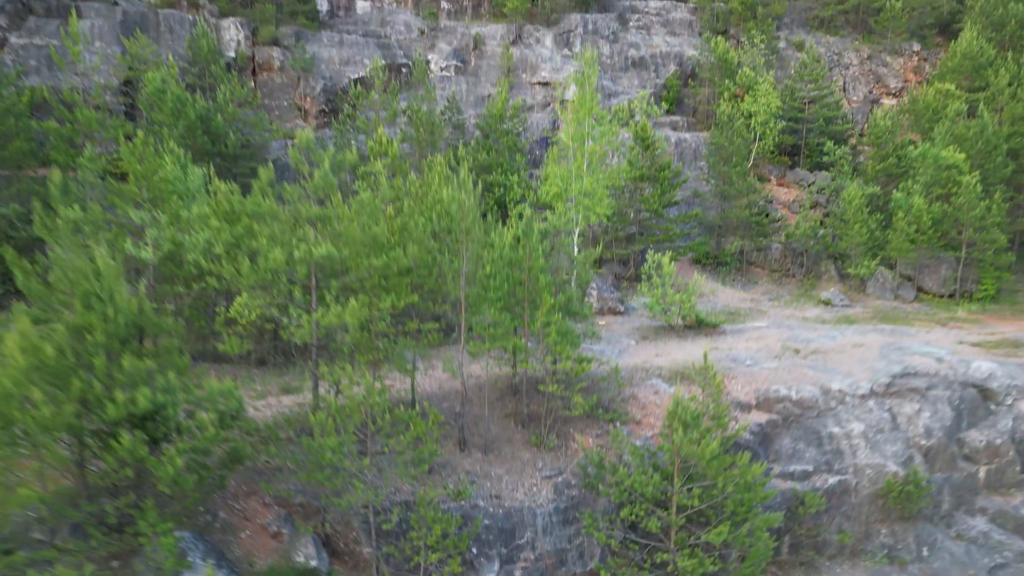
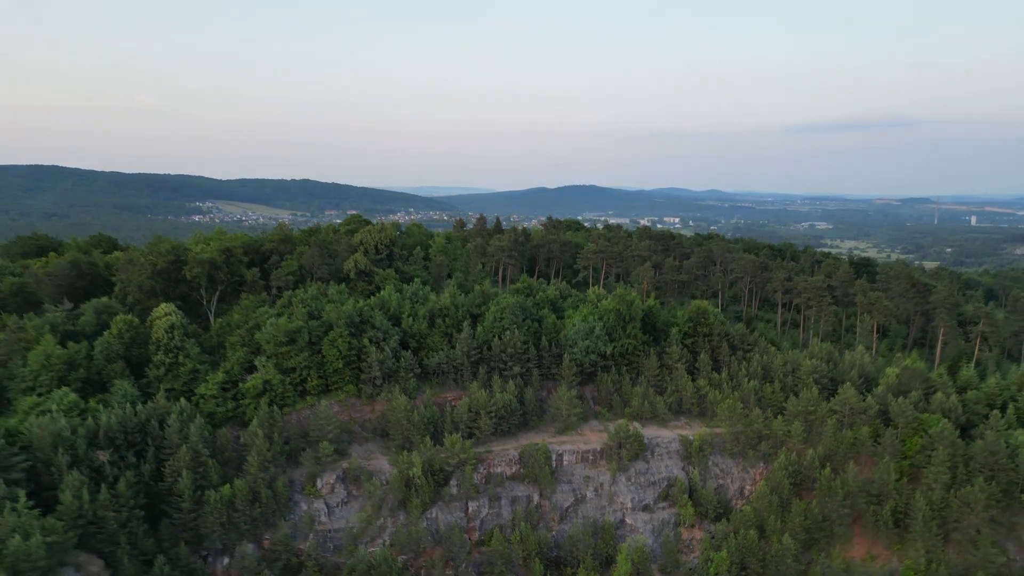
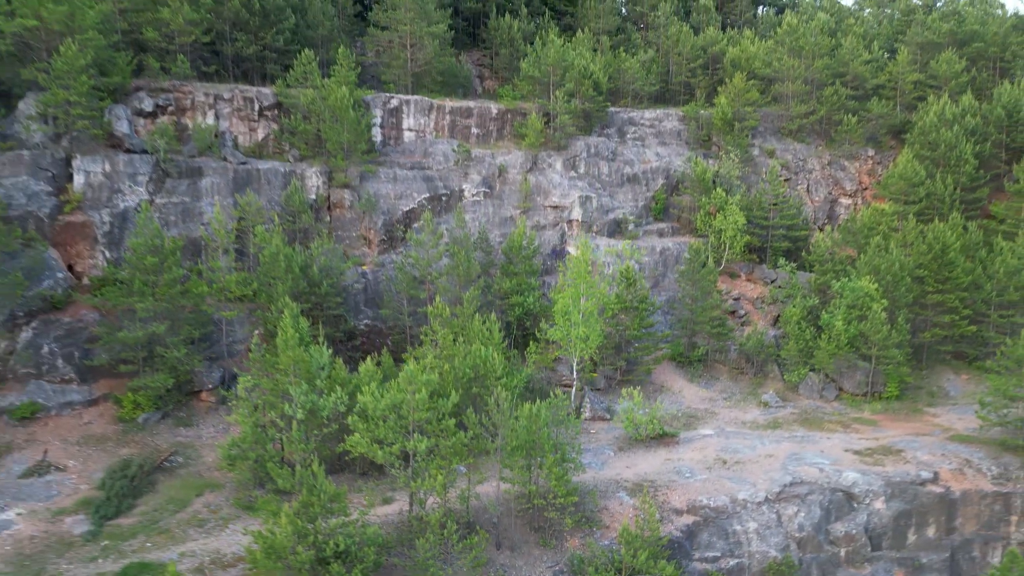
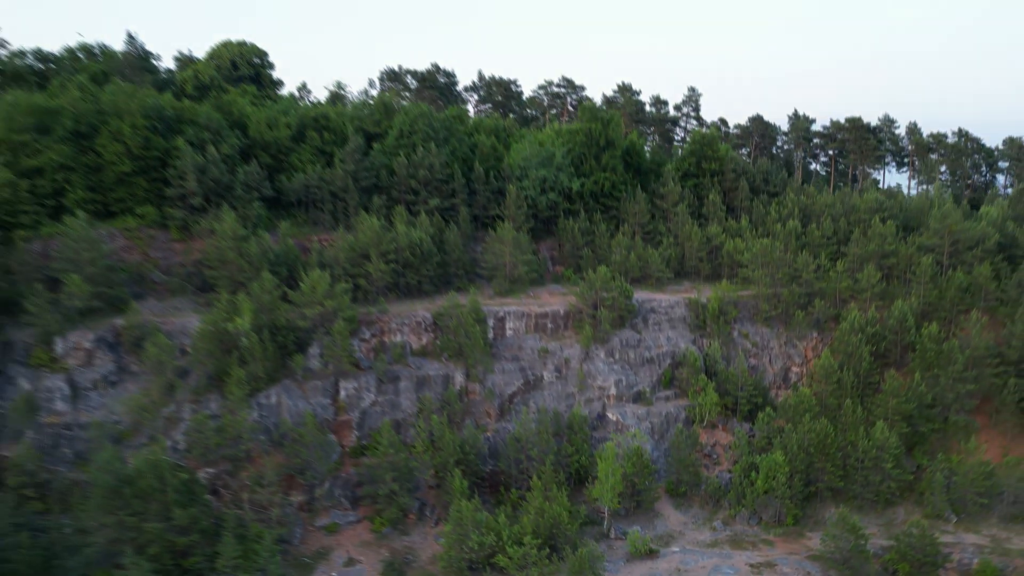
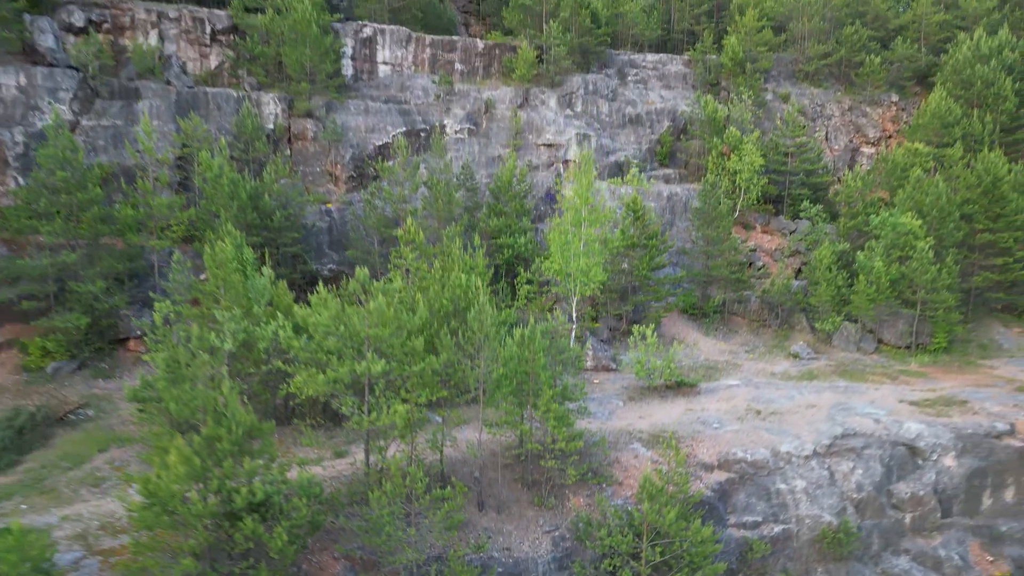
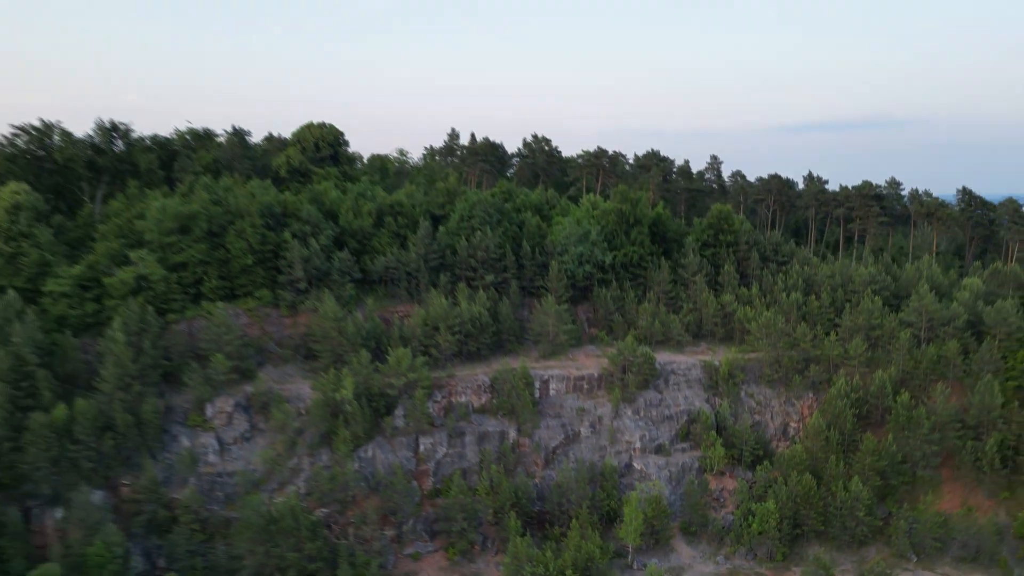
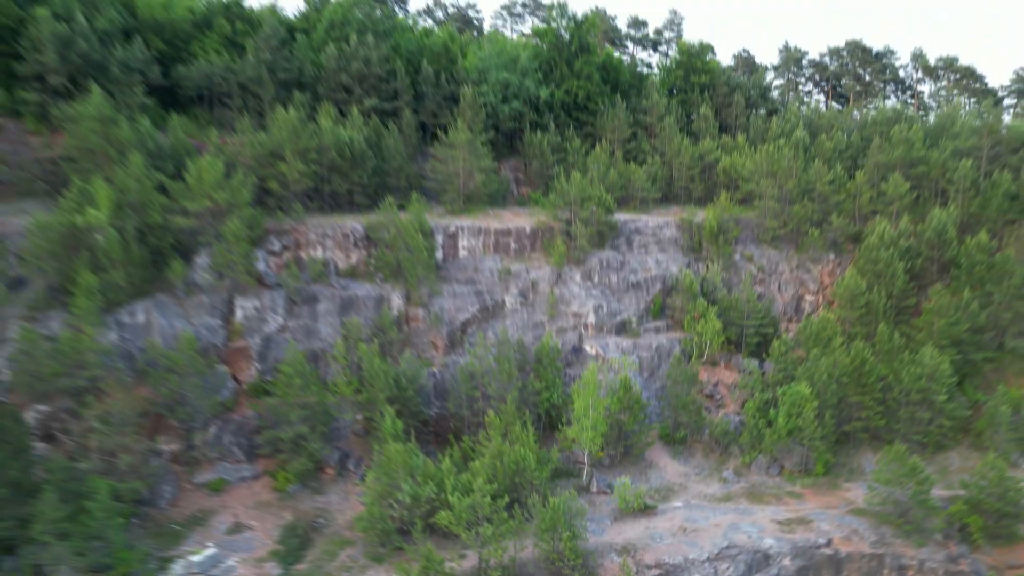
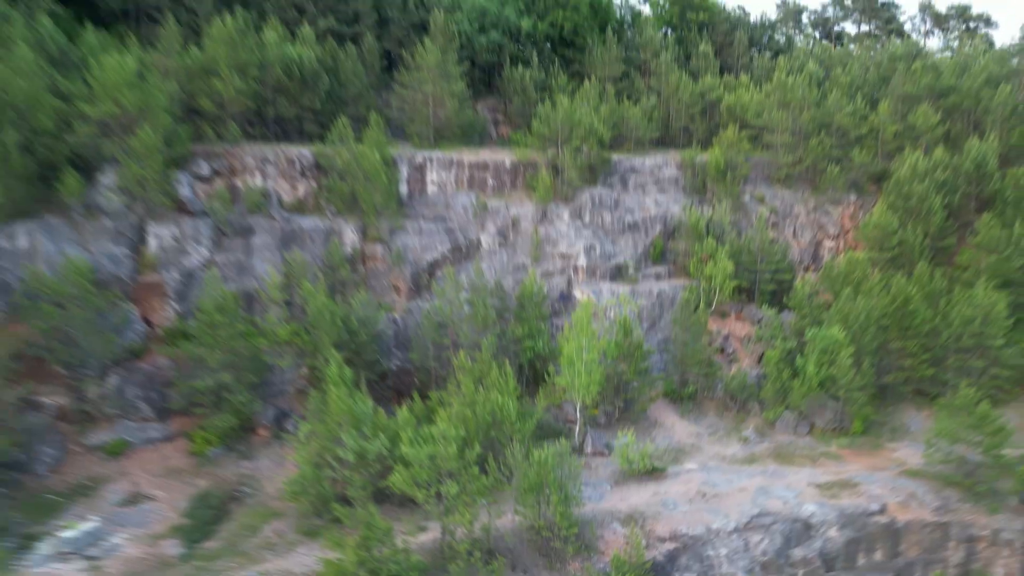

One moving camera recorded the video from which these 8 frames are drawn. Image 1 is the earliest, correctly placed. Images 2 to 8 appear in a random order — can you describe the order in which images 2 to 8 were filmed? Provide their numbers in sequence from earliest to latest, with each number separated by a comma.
5, 3, 8, 7, 4, 6, 2
